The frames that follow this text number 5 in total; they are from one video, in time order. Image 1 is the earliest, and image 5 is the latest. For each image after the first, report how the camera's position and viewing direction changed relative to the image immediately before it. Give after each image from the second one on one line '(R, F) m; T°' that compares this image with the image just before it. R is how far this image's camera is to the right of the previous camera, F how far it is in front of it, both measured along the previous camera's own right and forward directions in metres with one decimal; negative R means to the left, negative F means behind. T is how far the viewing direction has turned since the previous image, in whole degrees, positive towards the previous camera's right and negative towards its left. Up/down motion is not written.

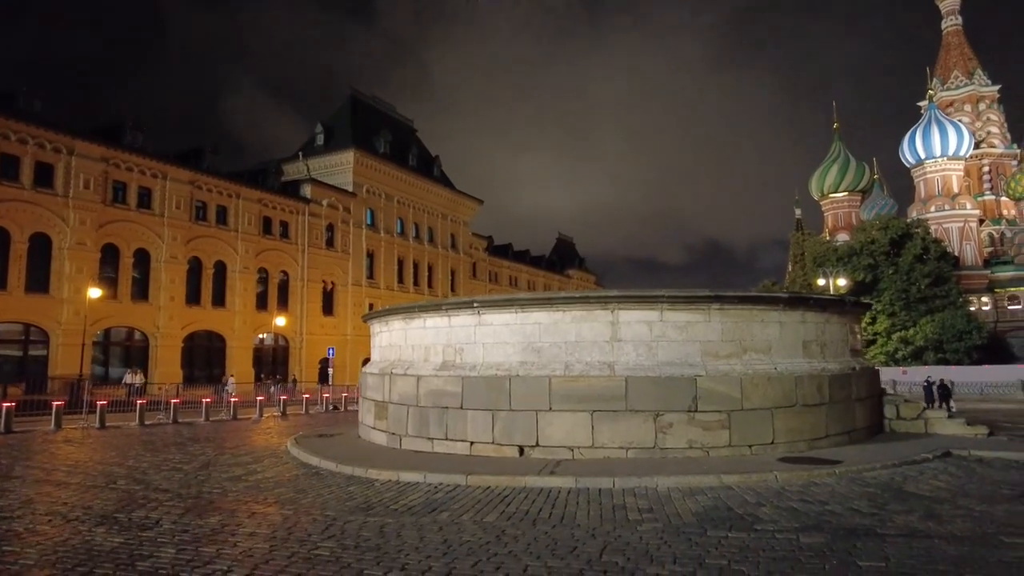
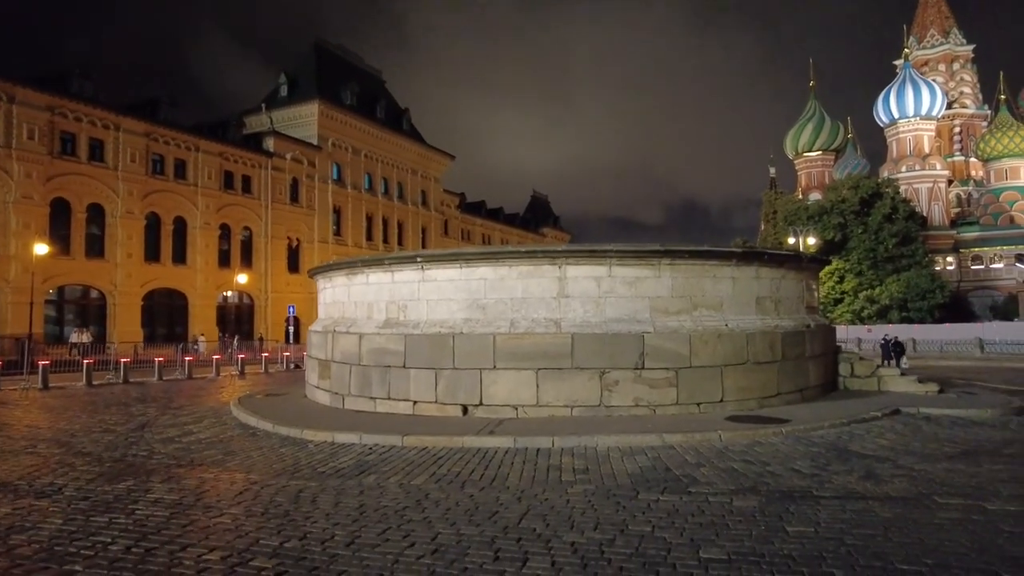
(+0.6, +0.6) m; +2°
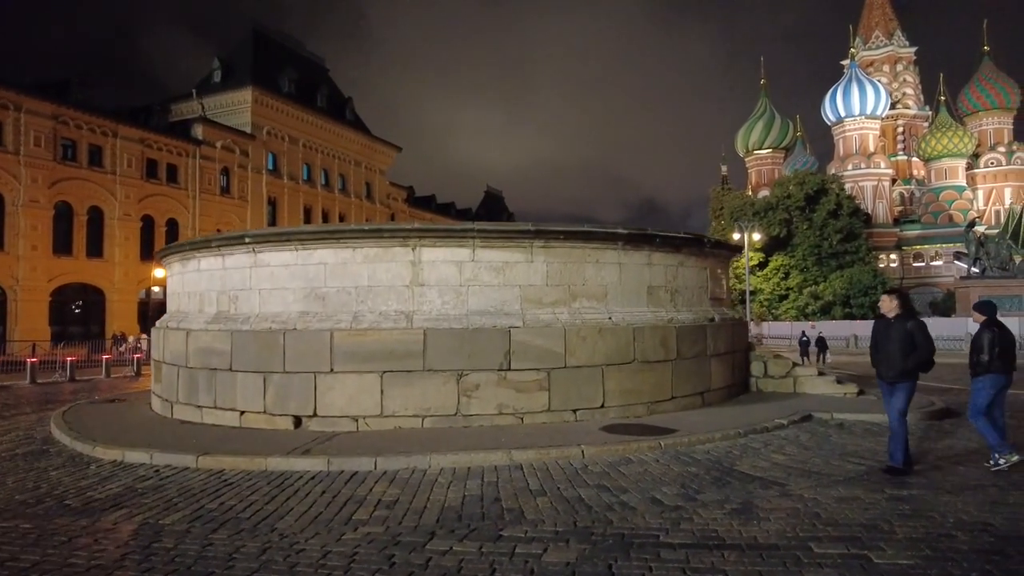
(+1.8, +1.9) m; +3°
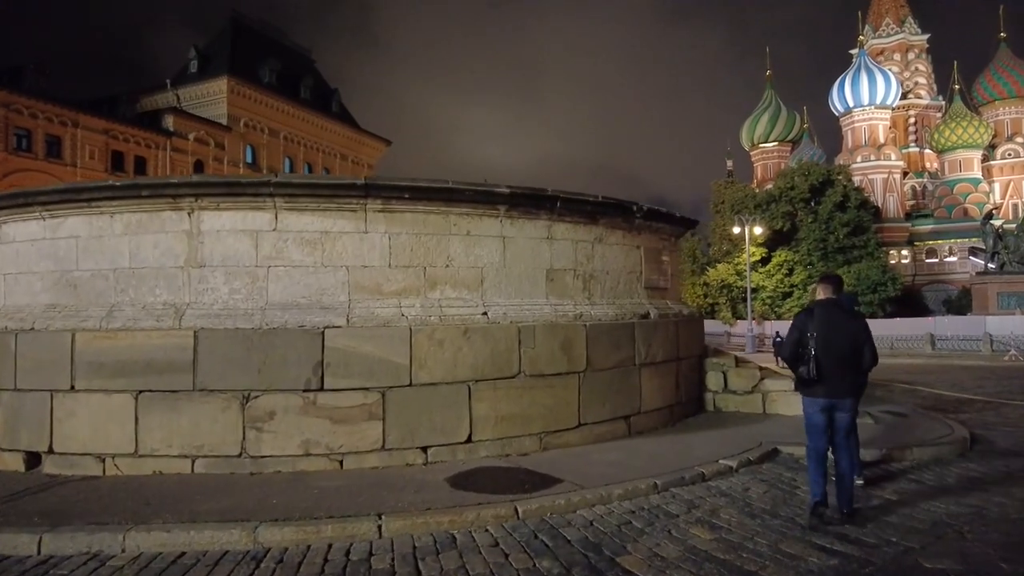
(+2.0, +3.1) m; -1°
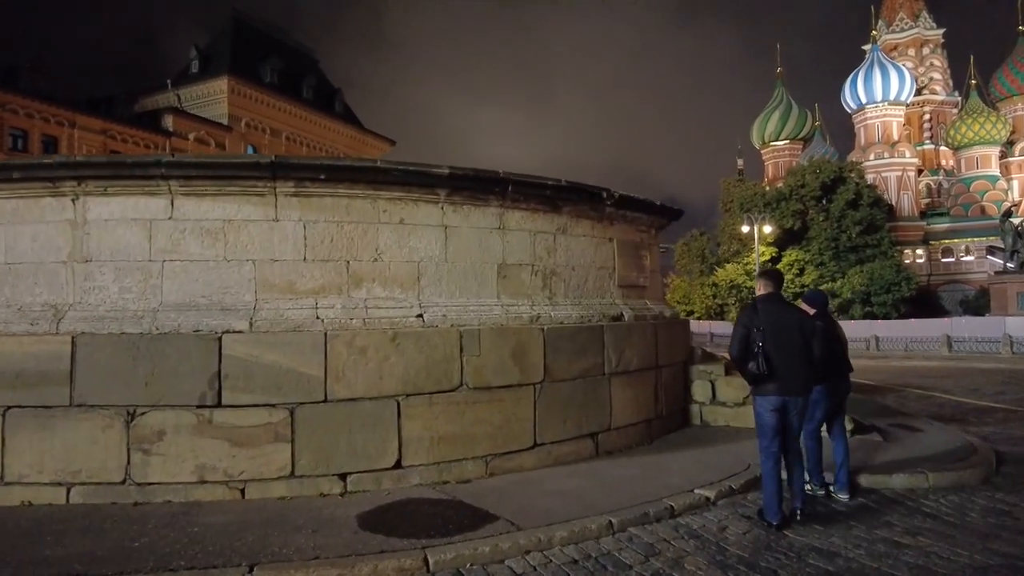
(+0.7, +1.1) m; -1°
